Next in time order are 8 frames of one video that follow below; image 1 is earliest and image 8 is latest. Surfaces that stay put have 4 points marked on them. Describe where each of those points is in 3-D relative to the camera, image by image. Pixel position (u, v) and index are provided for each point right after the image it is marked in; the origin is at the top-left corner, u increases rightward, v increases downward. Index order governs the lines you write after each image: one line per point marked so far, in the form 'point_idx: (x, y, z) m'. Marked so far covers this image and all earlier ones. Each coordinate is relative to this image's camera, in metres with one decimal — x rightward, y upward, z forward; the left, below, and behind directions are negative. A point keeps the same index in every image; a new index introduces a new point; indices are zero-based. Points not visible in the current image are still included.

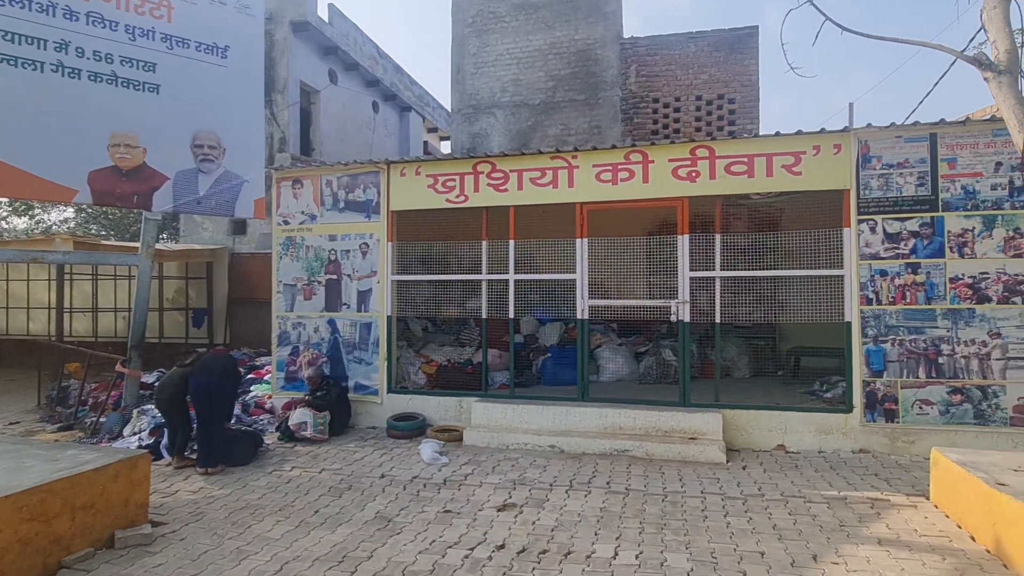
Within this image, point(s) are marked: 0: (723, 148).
0: (+2.4, +1.6, +6.9) m
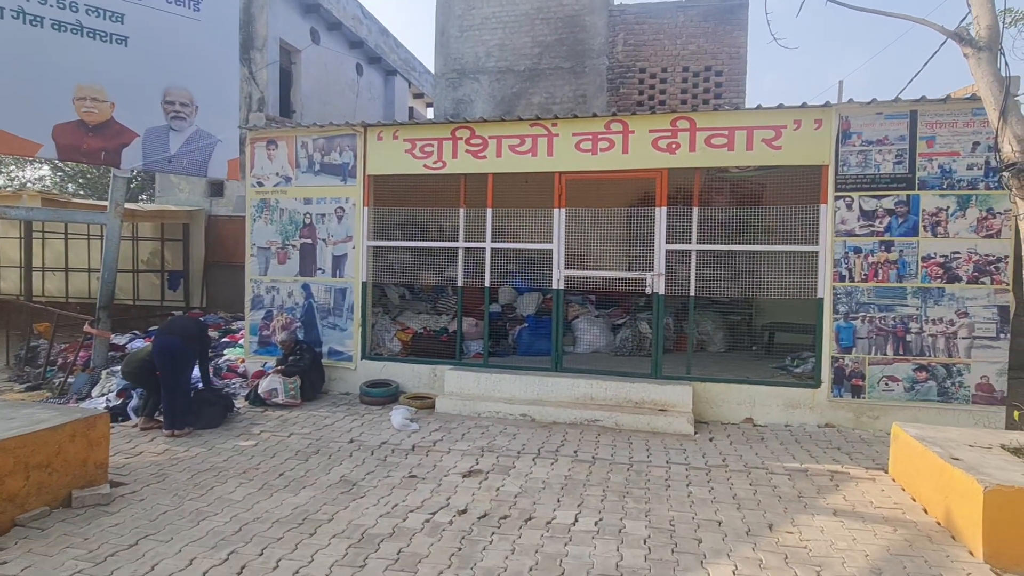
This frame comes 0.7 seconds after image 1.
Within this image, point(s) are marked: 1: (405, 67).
0: (+2.2, +1.9, +6.8) m
1: (-3.2, +6.6, +17.9) m
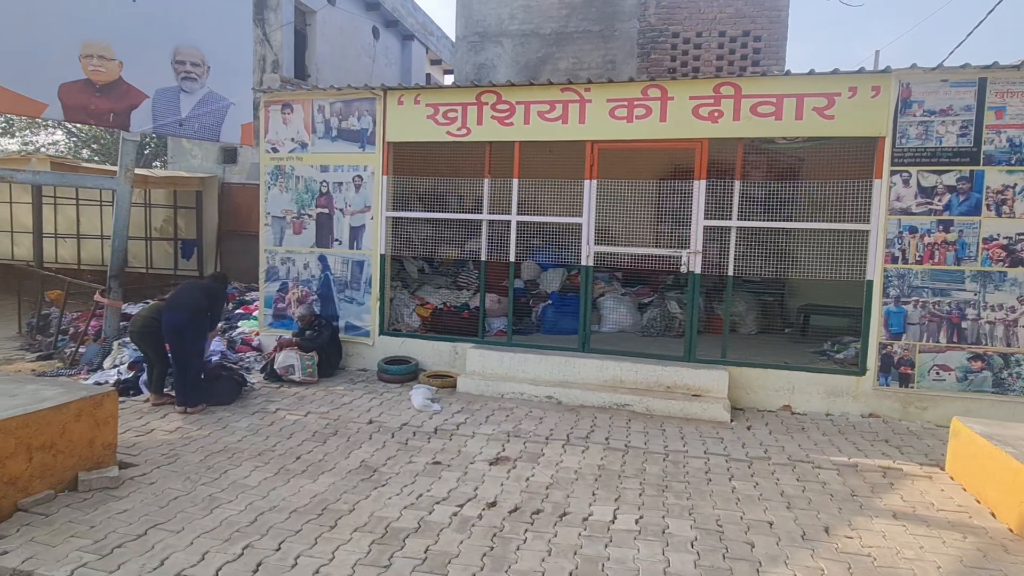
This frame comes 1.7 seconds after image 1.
0: (+2.5, +2.1, +6.3) m
1: (-2.6, +7.4, +17.2) m
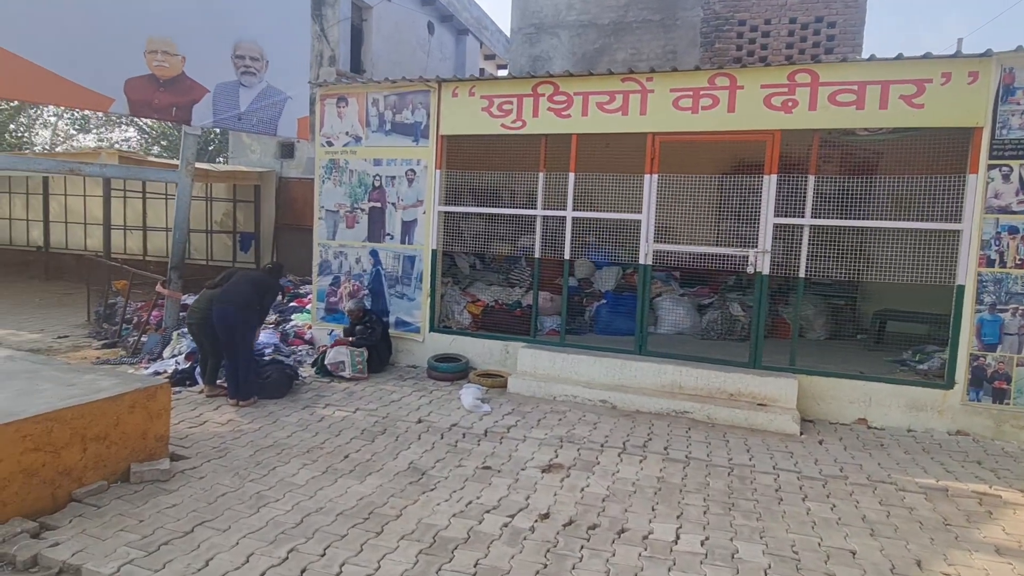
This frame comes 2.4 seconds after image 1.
0: (+3.1, +2.1, +5.8) m
1: (-1.0, +7.5, +17.1) m
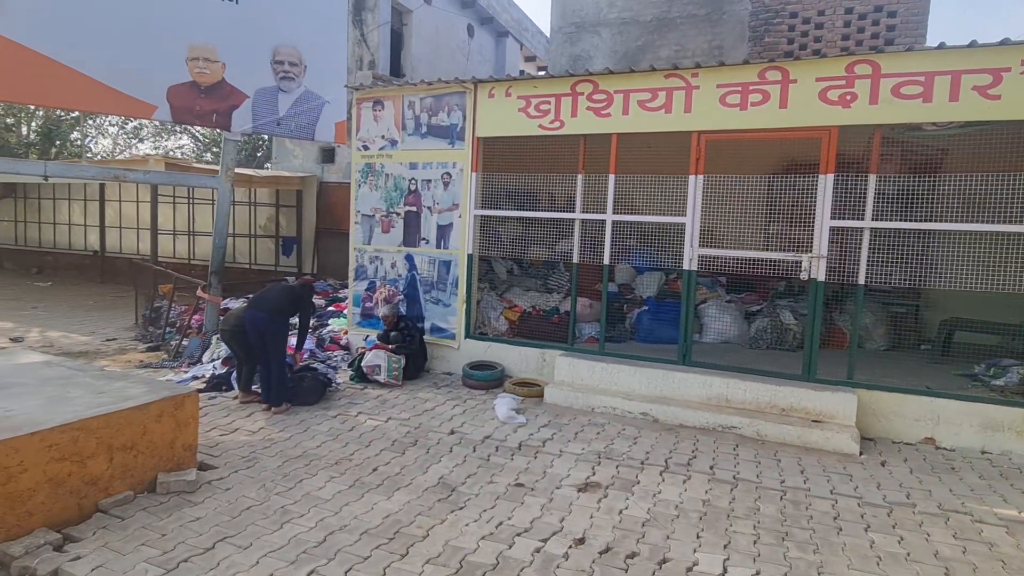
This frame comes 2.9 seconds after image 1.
0: (+3.4, +2.0, +5.4) m
1: (+0.1, +7.4, +17.0) m
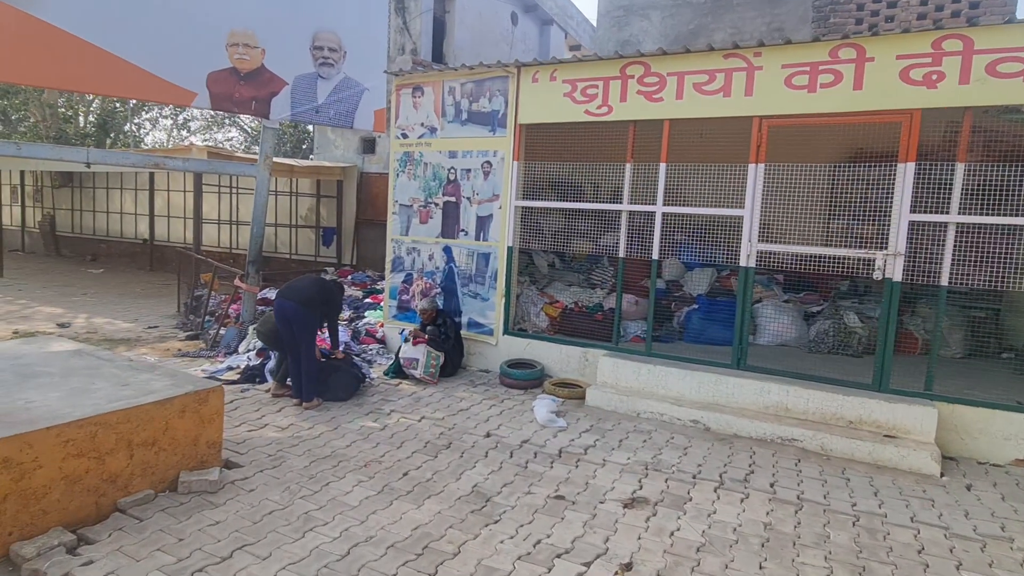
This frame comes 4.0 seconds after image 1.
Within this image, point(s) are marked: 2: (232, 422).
0: (+3.8, +2.0, +4.8) m
1: (+1.4, +7.5, +16.5) m
2: (-2.3, -1.1, +5.0) m
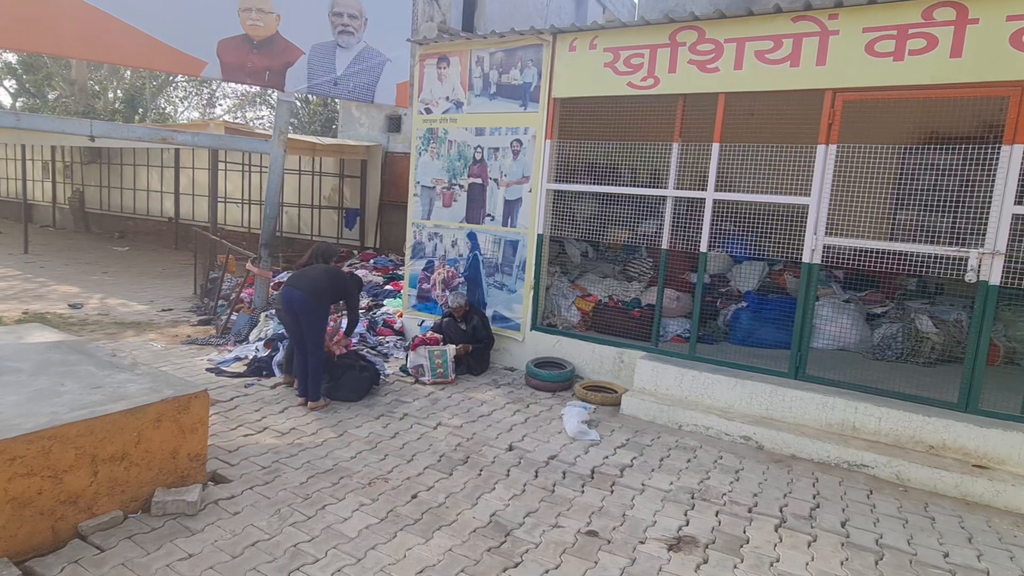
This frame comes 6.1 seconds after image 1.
0: (+4.0, +1.9, +4.0) m
1: (+2.3, +7.8, +15.6) m
2: (-2.1, -1.0, +4.5) m
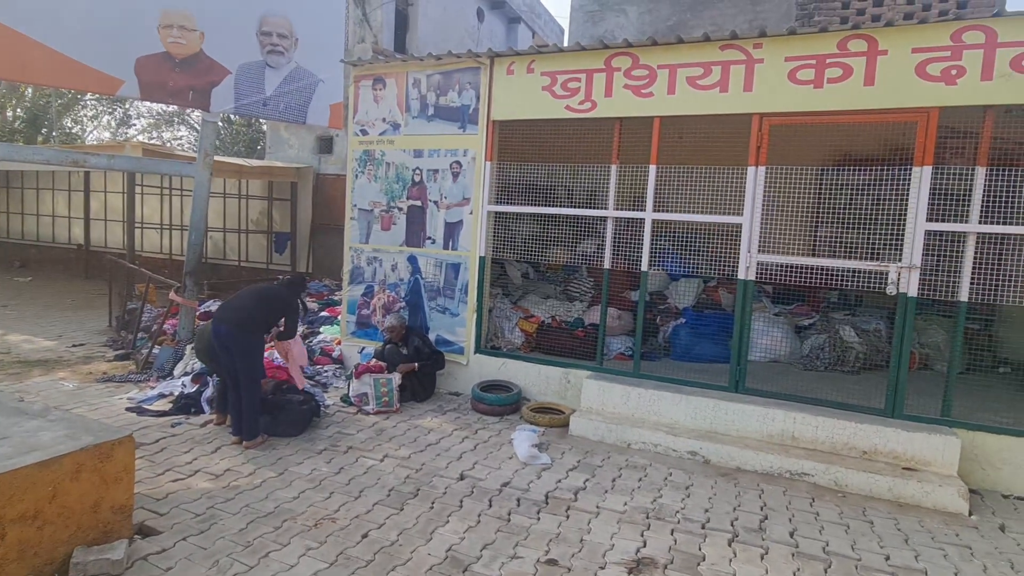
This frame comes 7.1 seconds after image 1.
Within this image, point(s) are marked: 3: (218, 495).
0: (+3.6, +1.9, +4.4) m
1: (+0.5, +7.3, +15.9) m
2: (-2.5, -1.3, +4.2) m
3: (-1.9, -1.3, +3.8) m
